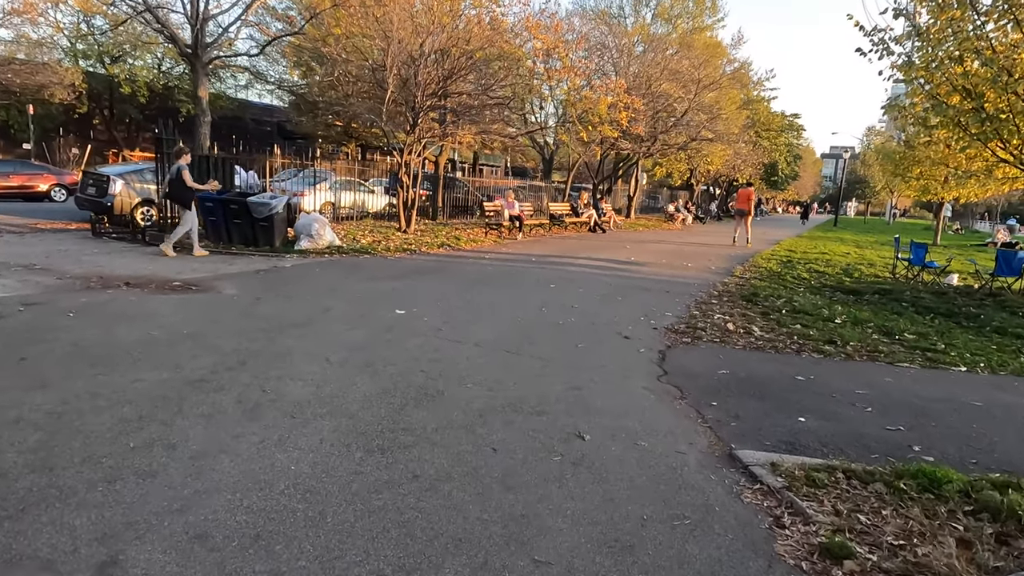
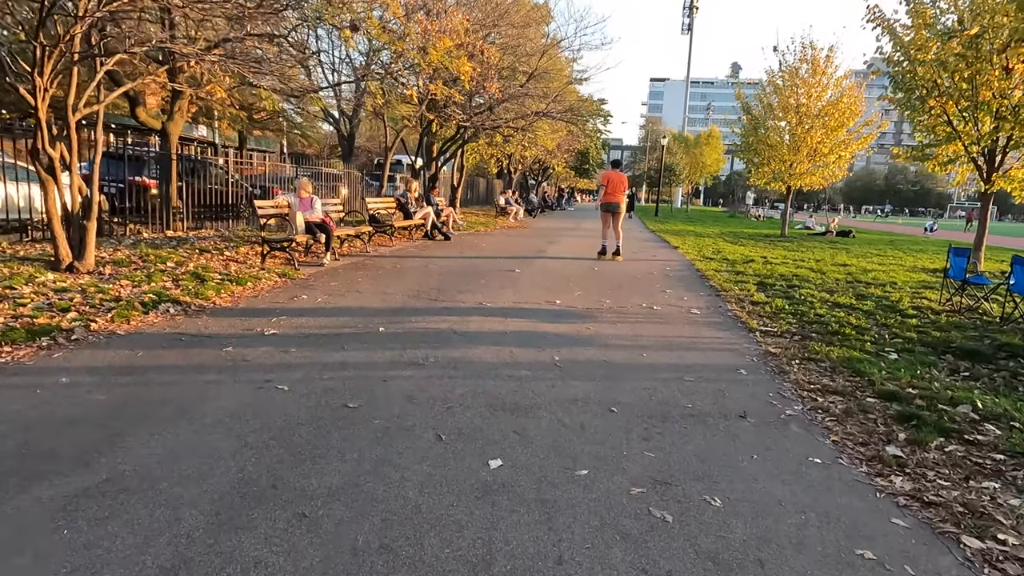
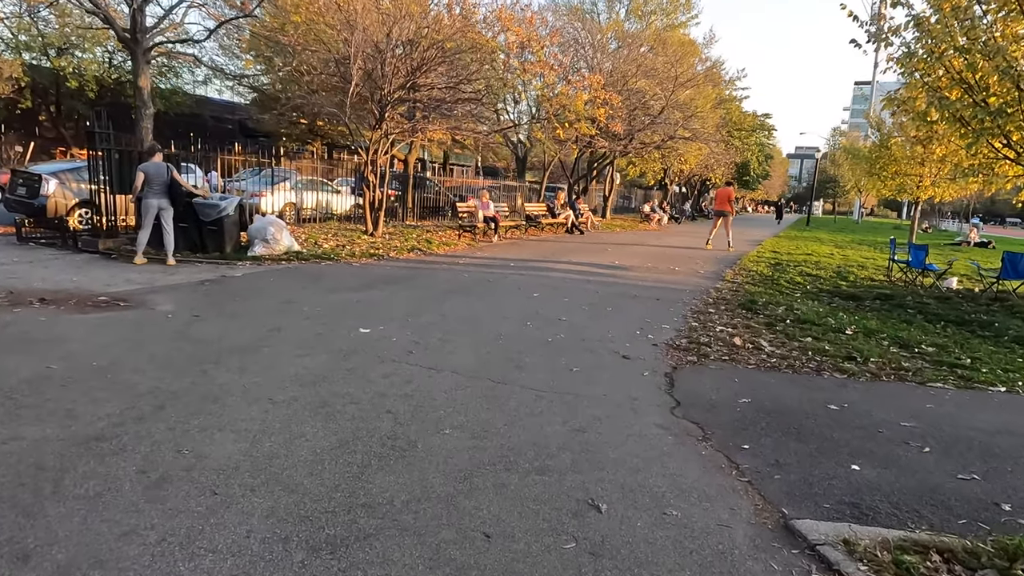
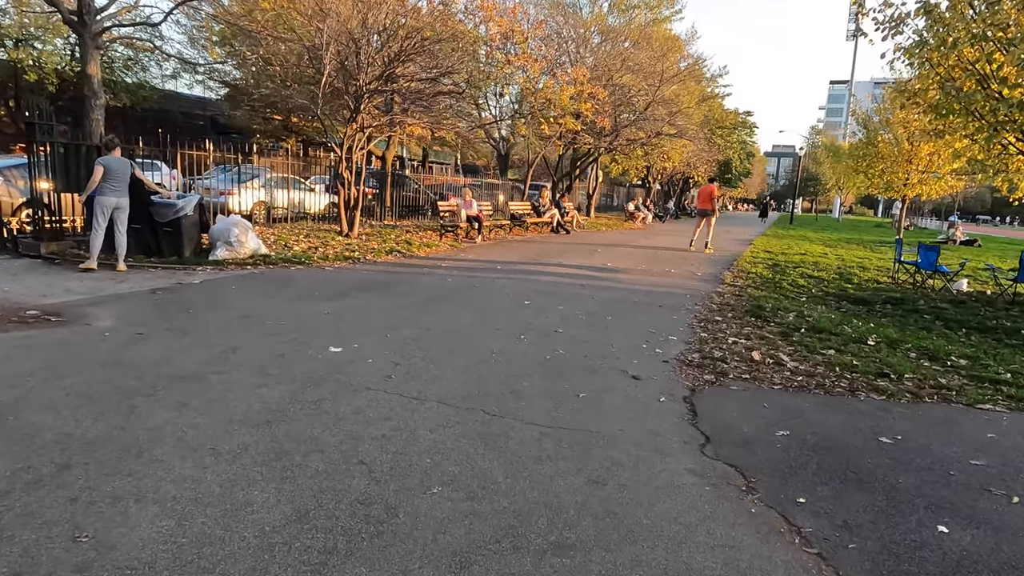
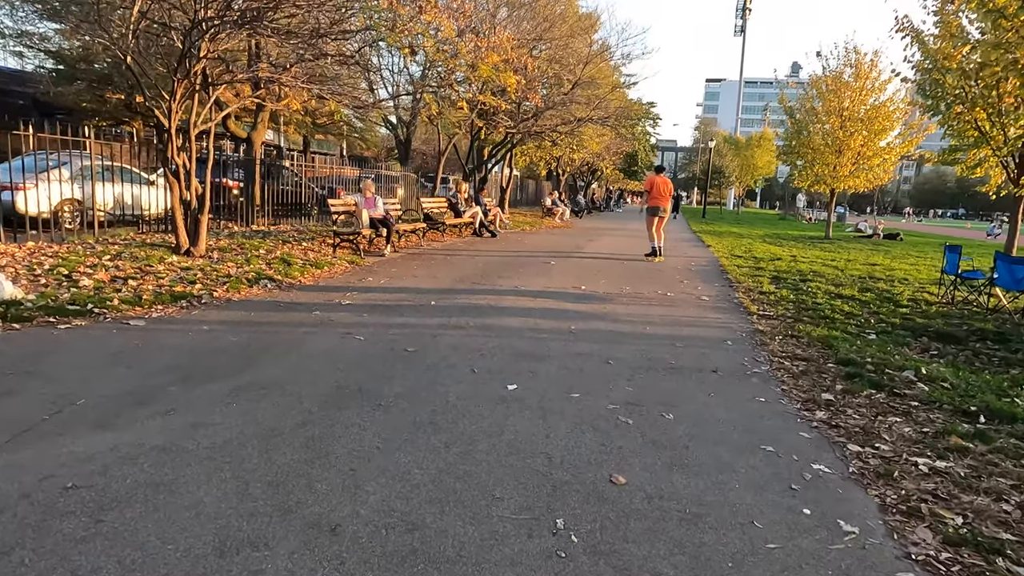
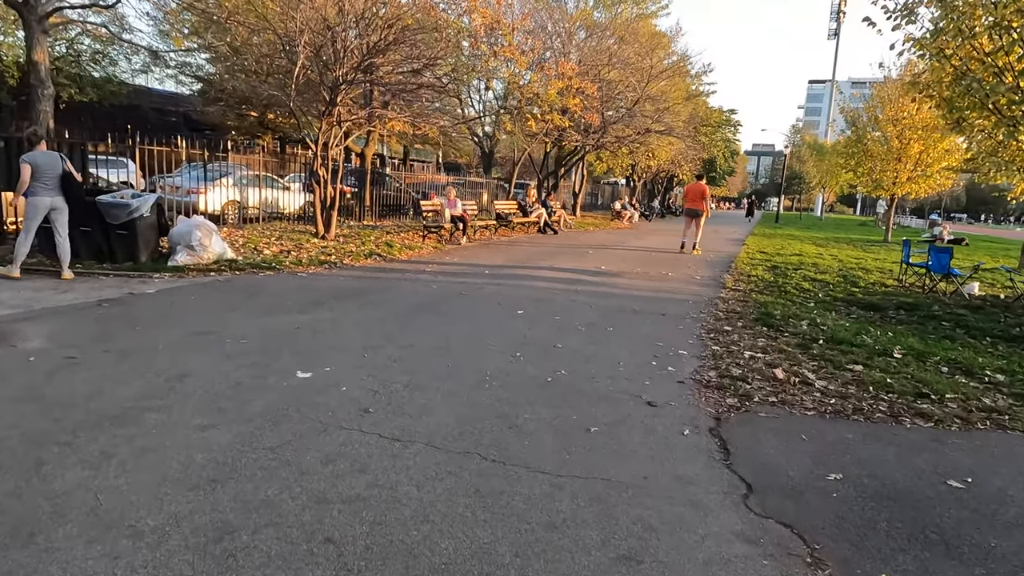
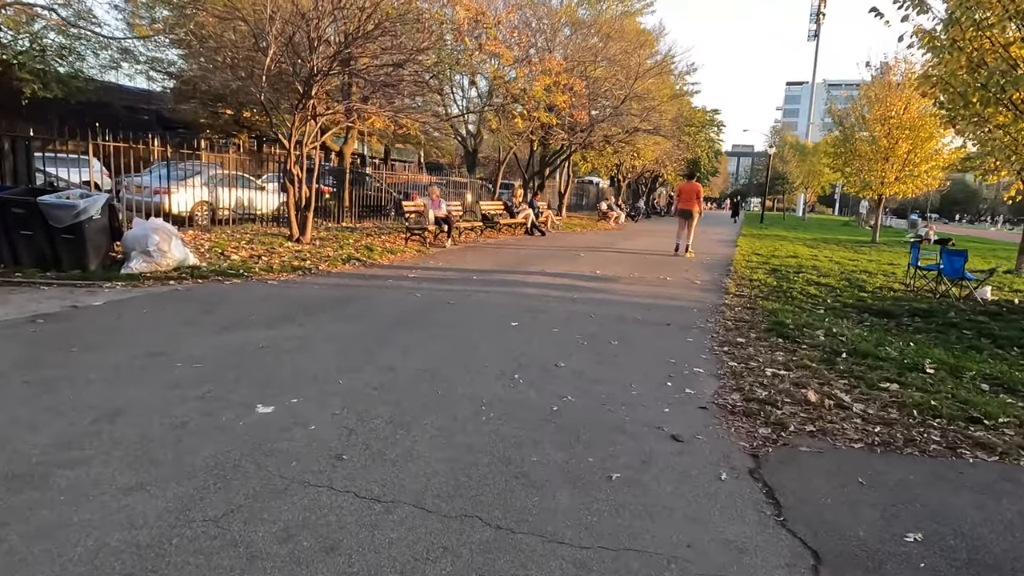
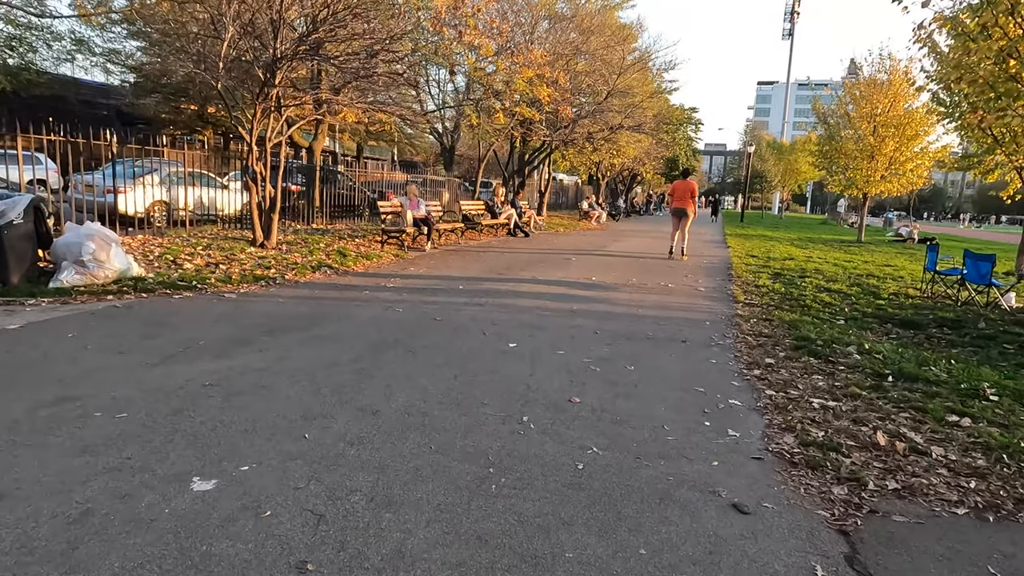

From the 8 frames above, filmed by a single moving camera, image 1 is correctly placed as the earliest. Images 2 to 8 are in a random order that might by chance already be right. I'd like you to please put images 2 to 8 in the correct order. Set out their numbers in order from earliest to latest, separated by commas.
3, 4, 6, 7, 8, 5, 2
